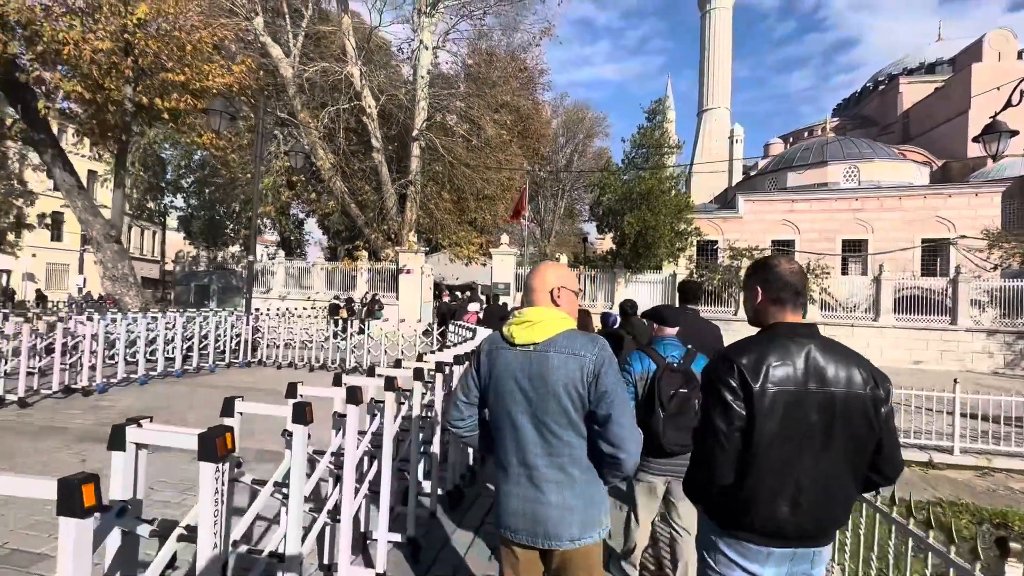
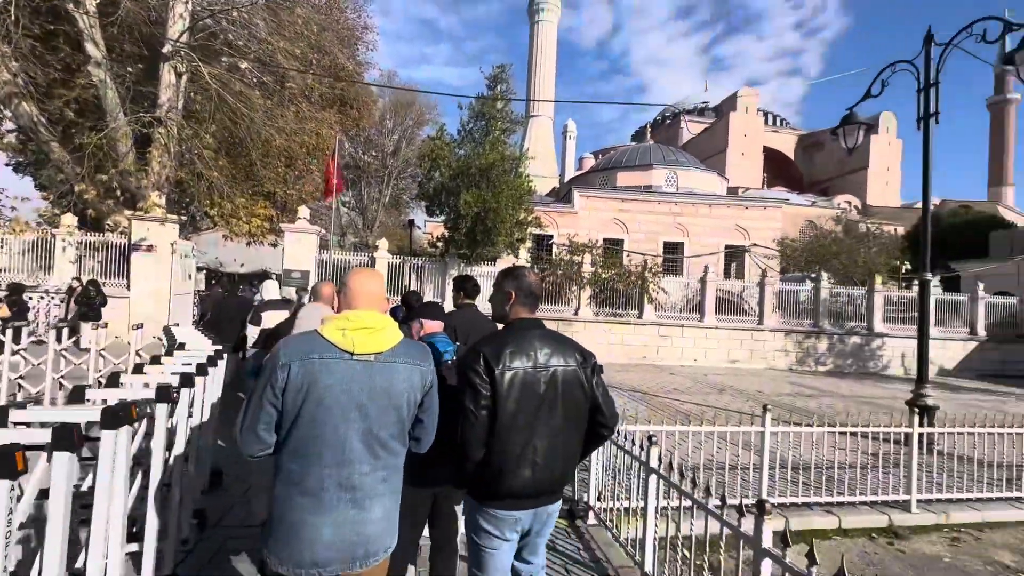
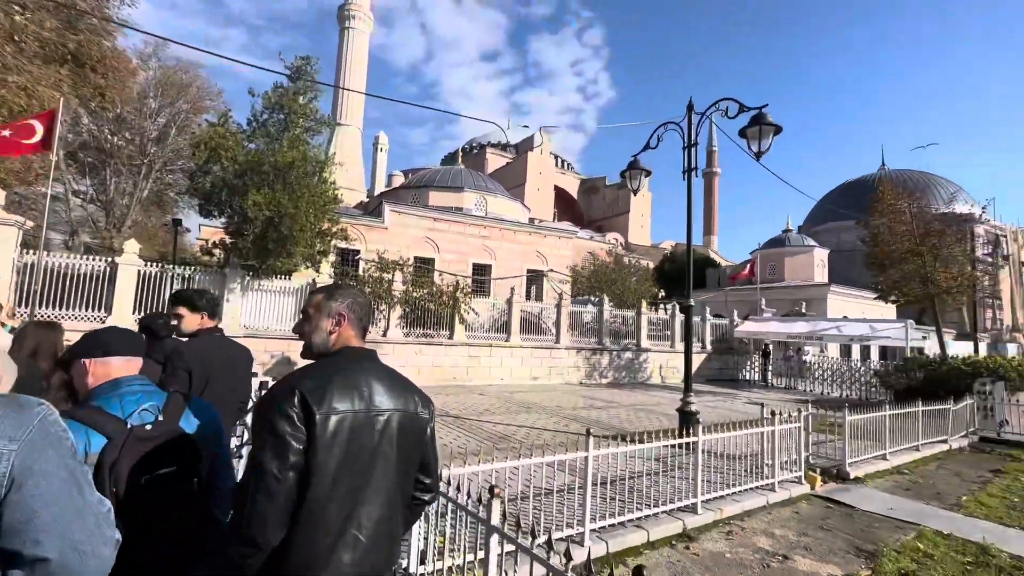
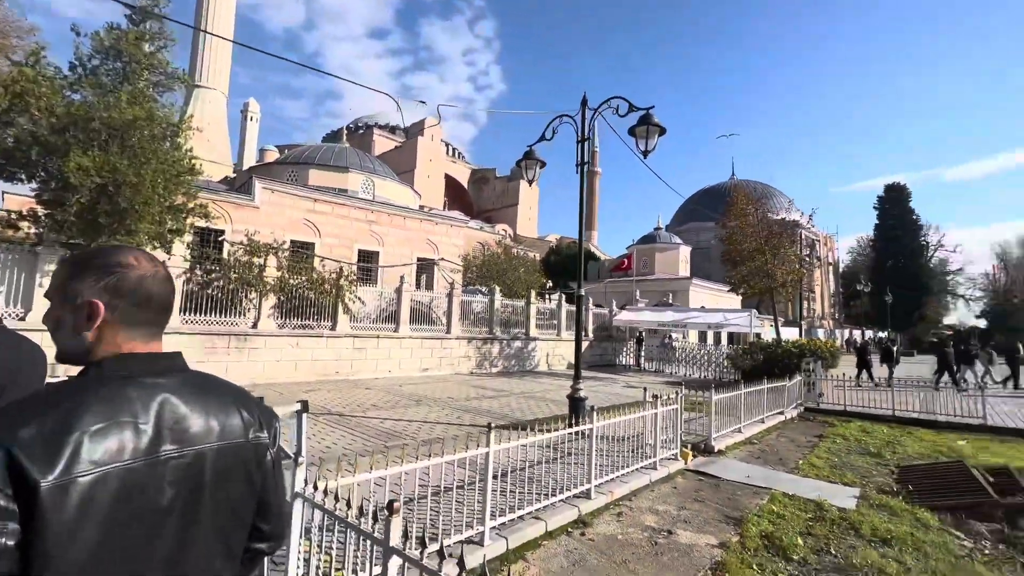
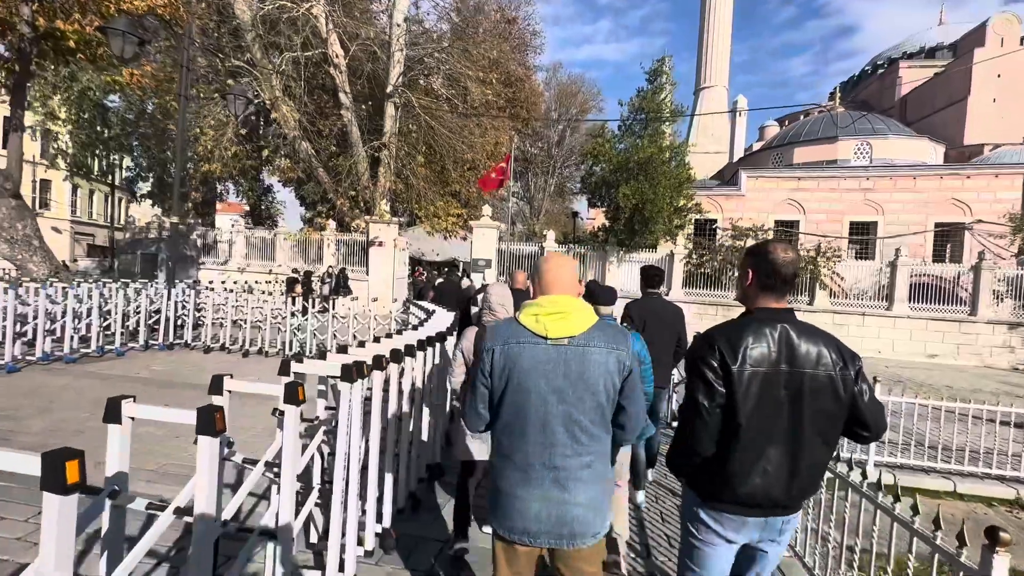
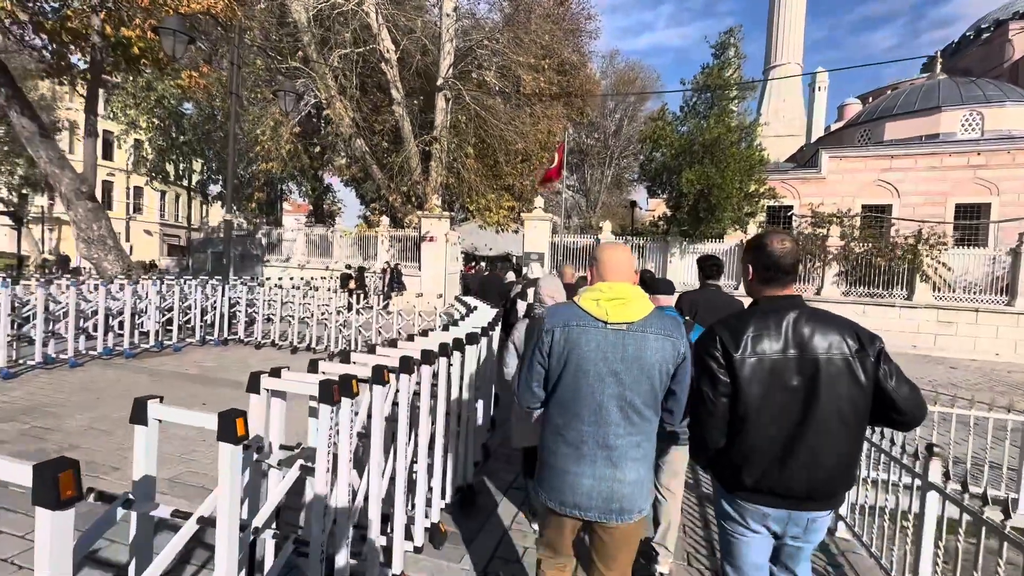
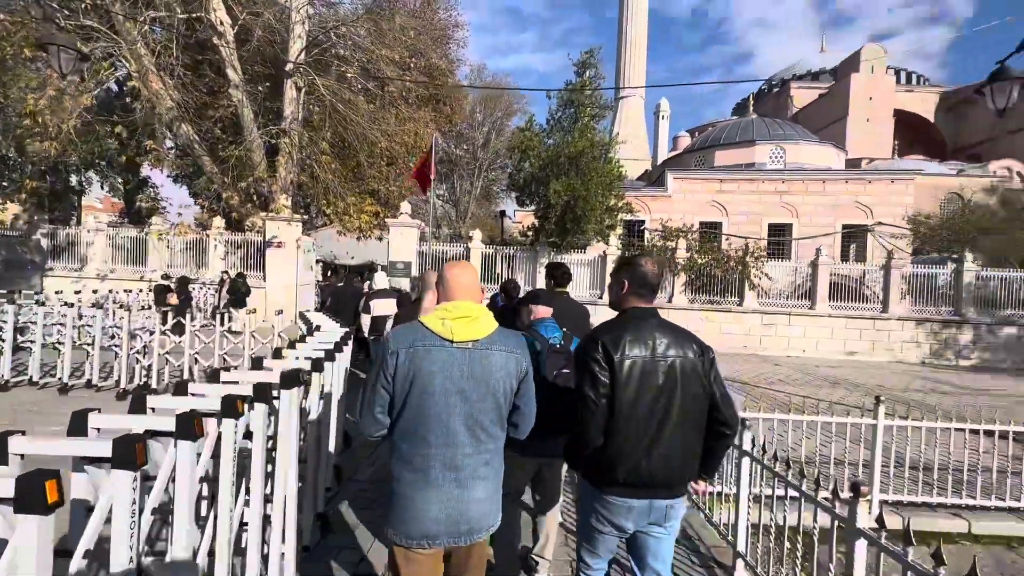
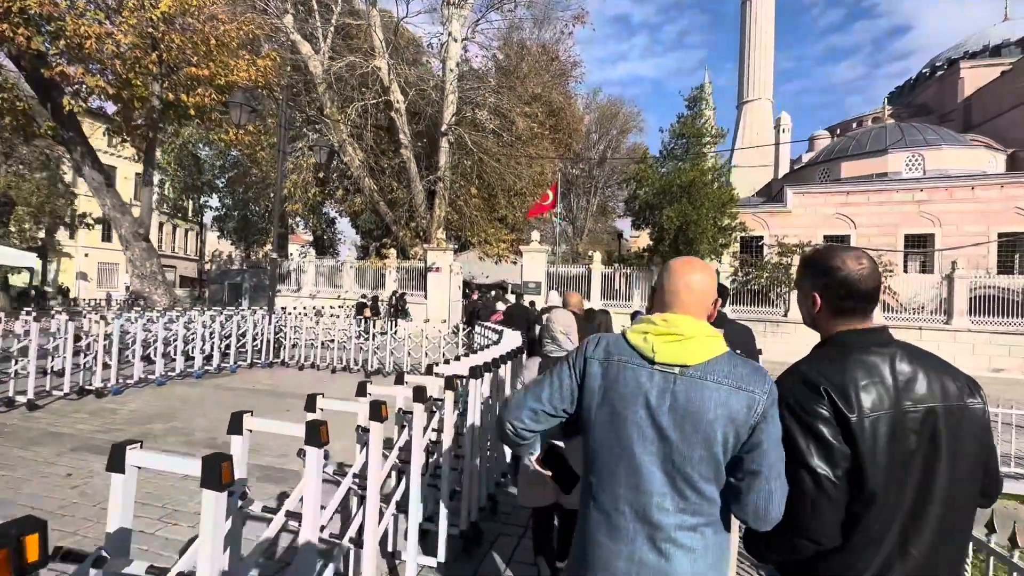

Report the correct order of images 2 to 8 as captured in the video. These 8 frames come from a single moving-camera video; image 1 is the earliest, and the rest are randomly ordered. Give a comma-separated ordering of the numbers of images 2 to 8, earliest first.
8, 5, 6, 7, 2, 3, 4
